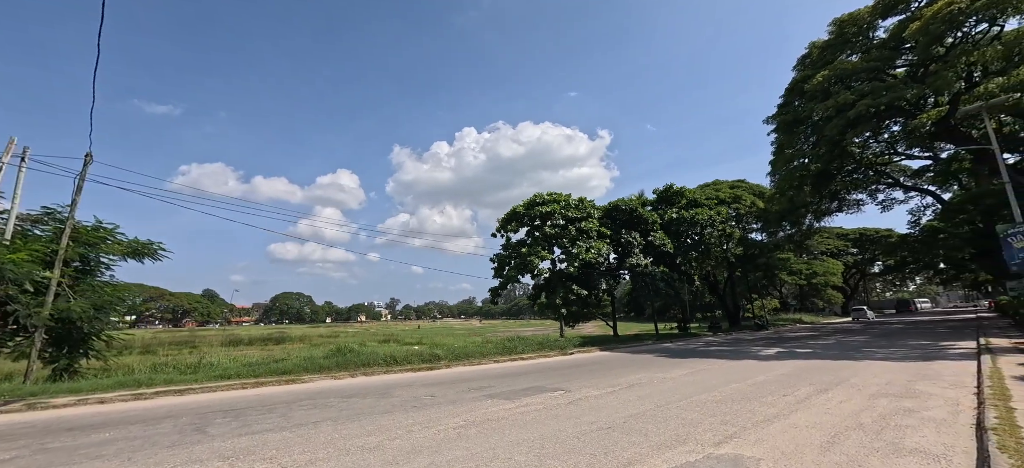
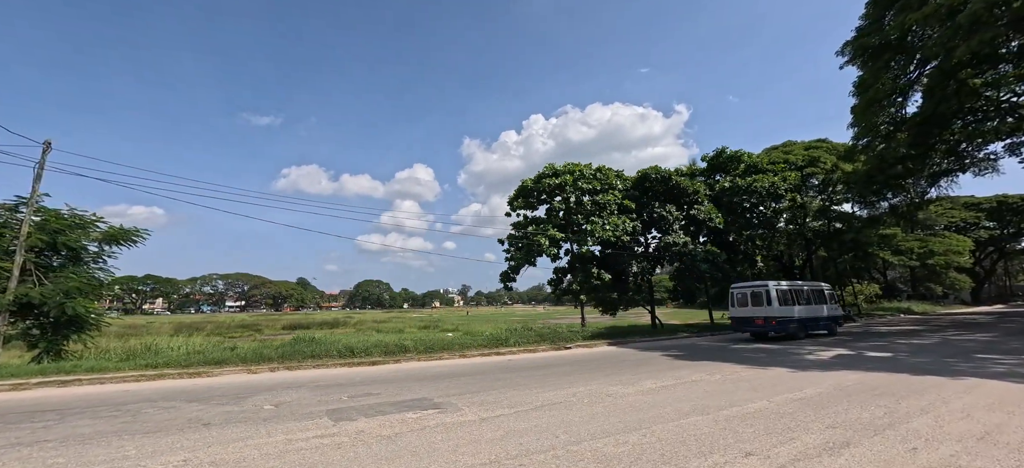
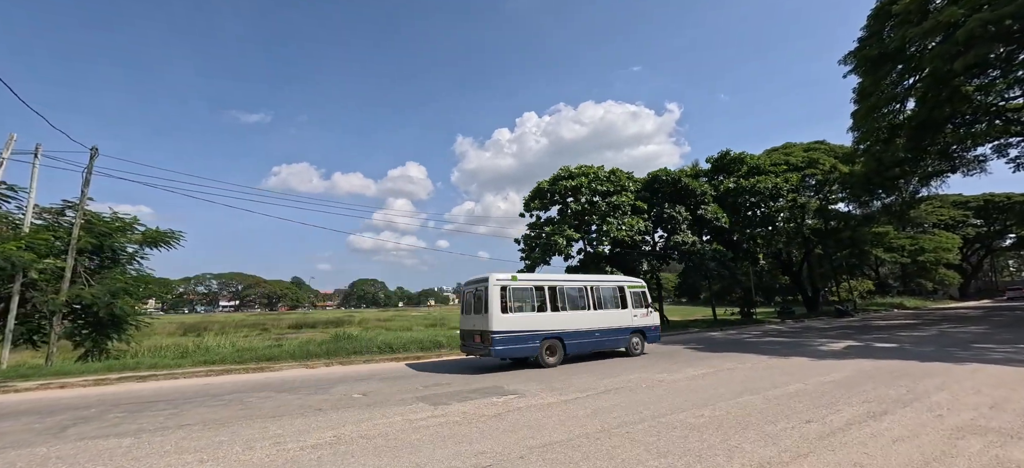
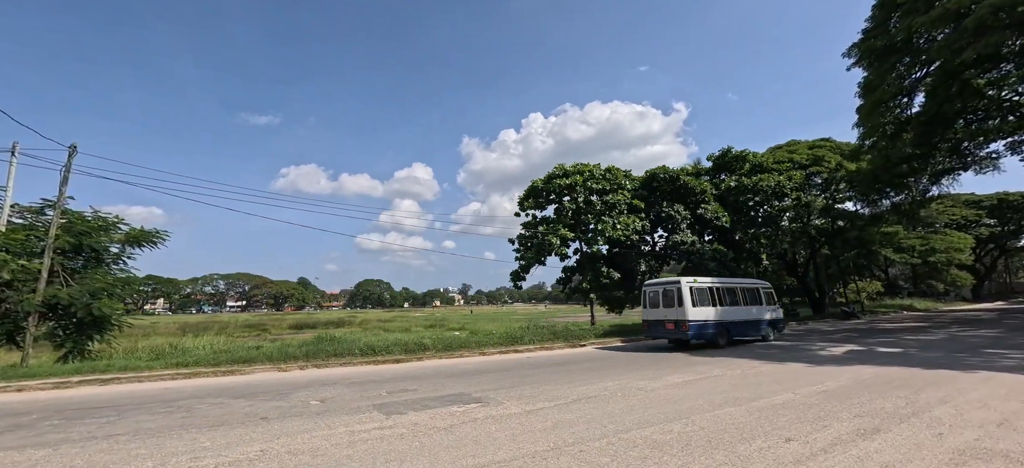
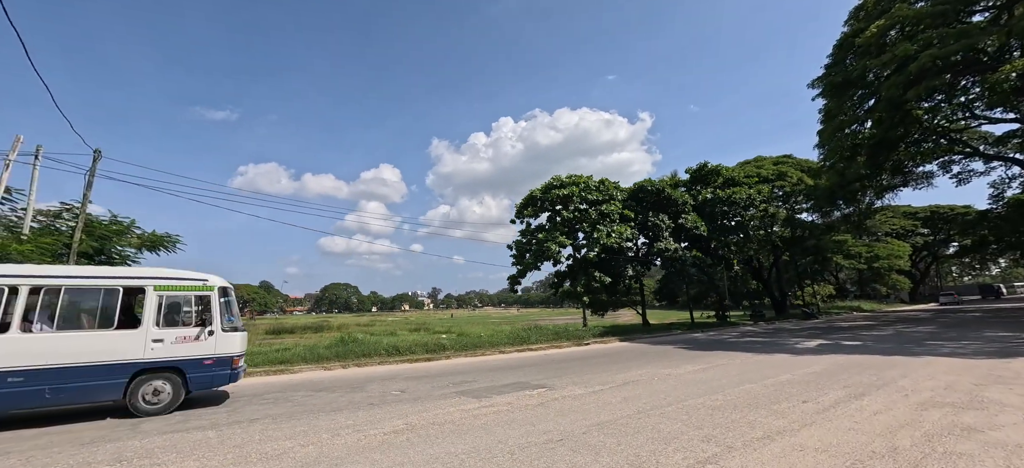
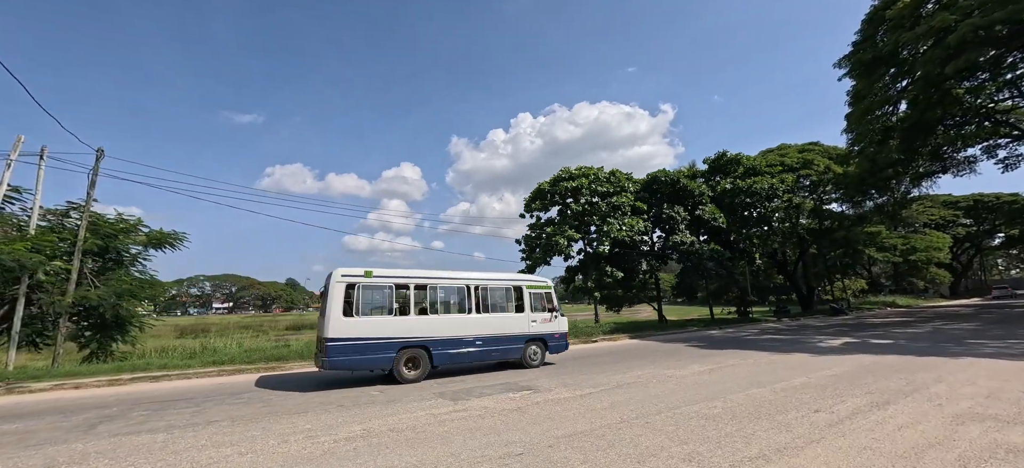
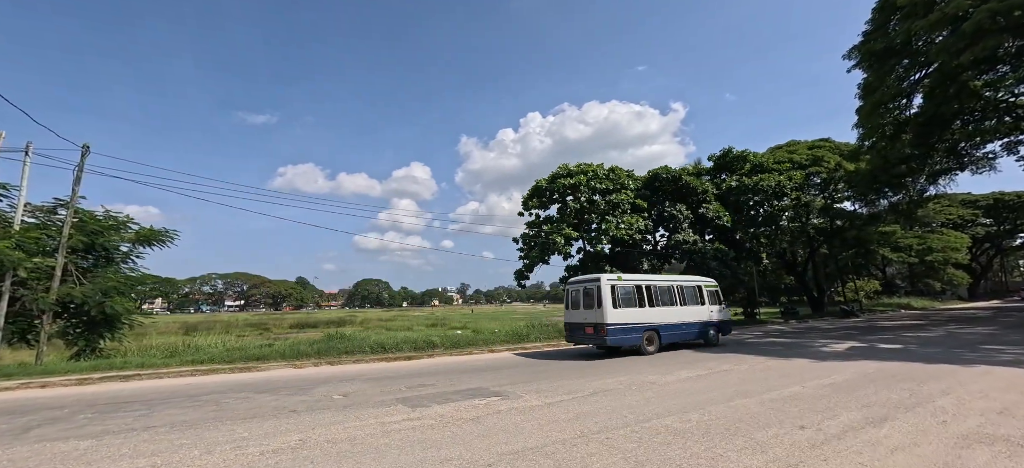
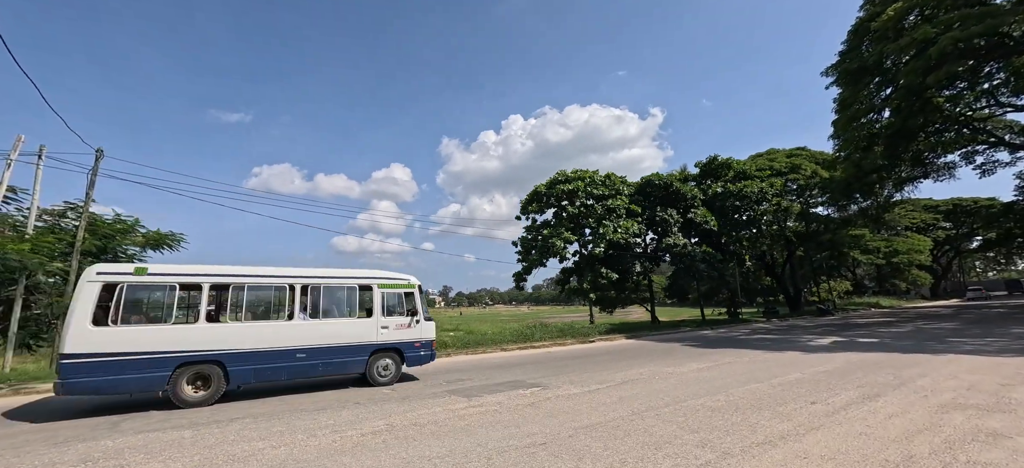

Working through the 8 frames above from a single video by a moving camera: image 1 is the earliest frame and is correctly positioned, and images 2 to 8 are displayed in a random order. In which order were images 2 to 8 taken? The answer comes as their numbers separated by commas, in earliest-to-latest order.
5, 8, 6, 3, 7, 4, 2
